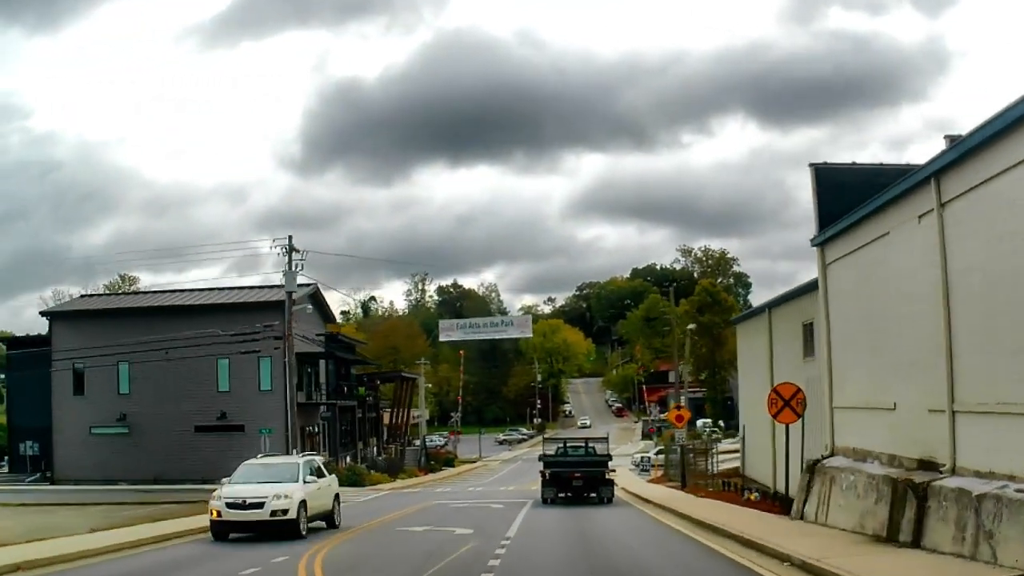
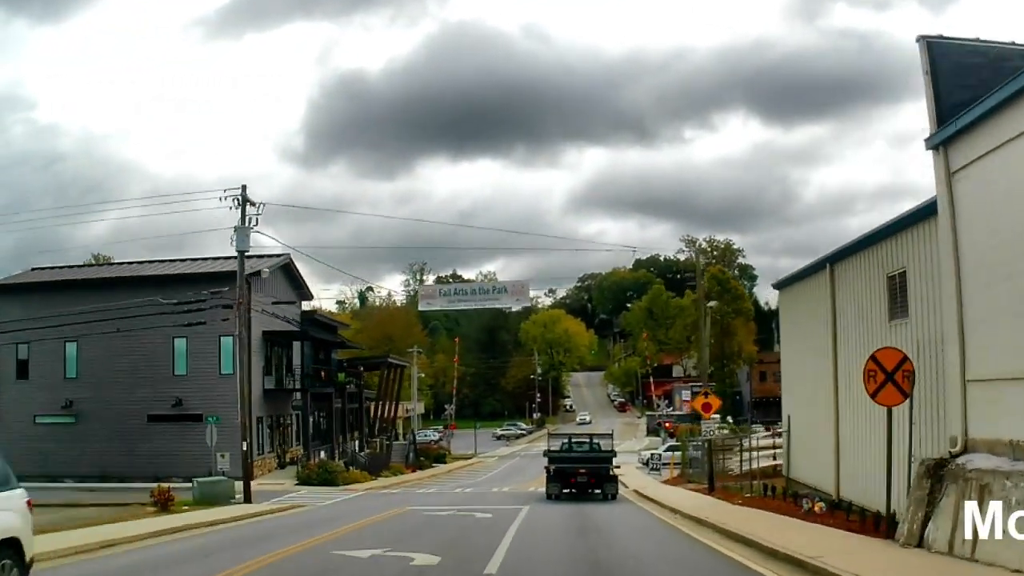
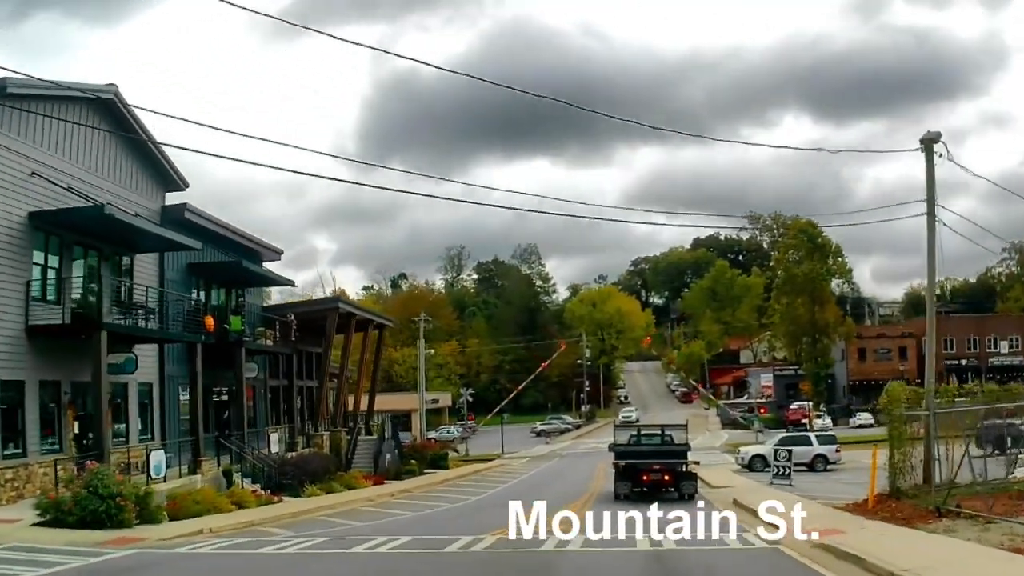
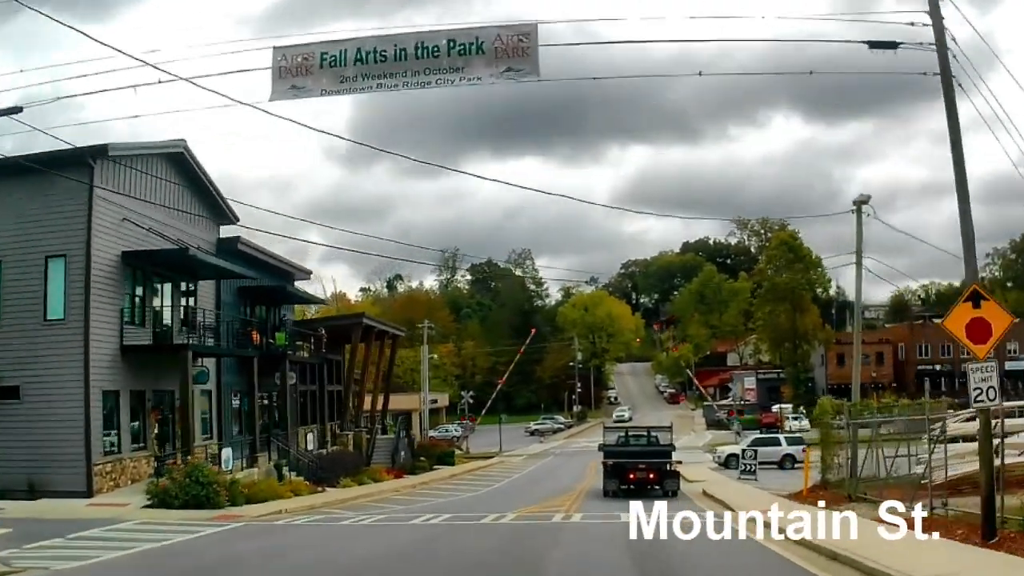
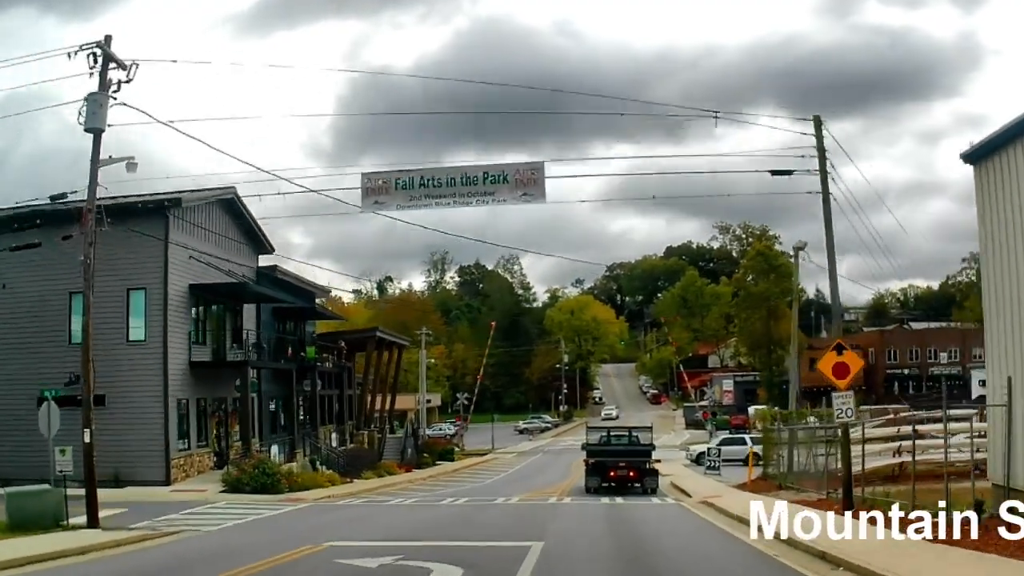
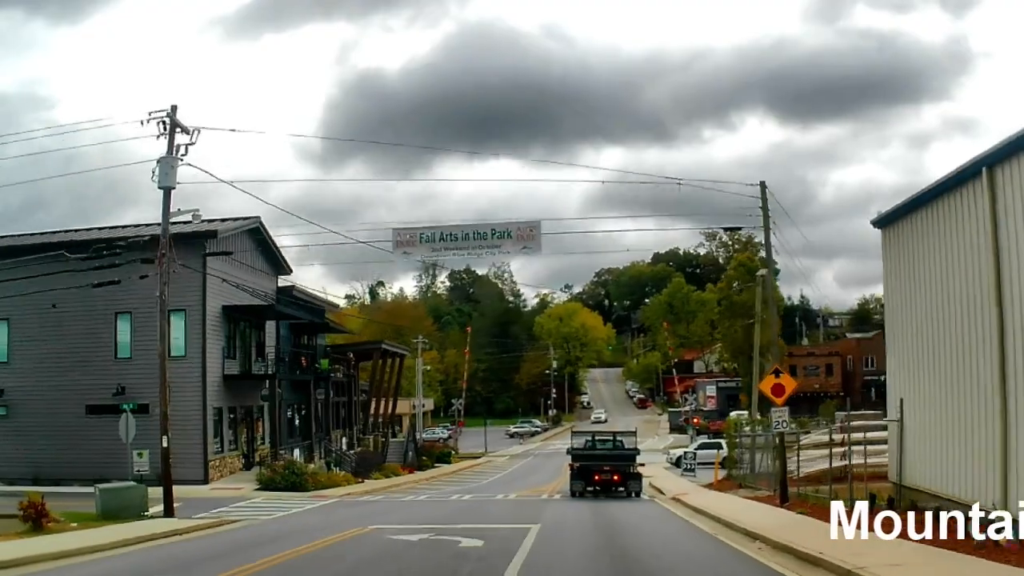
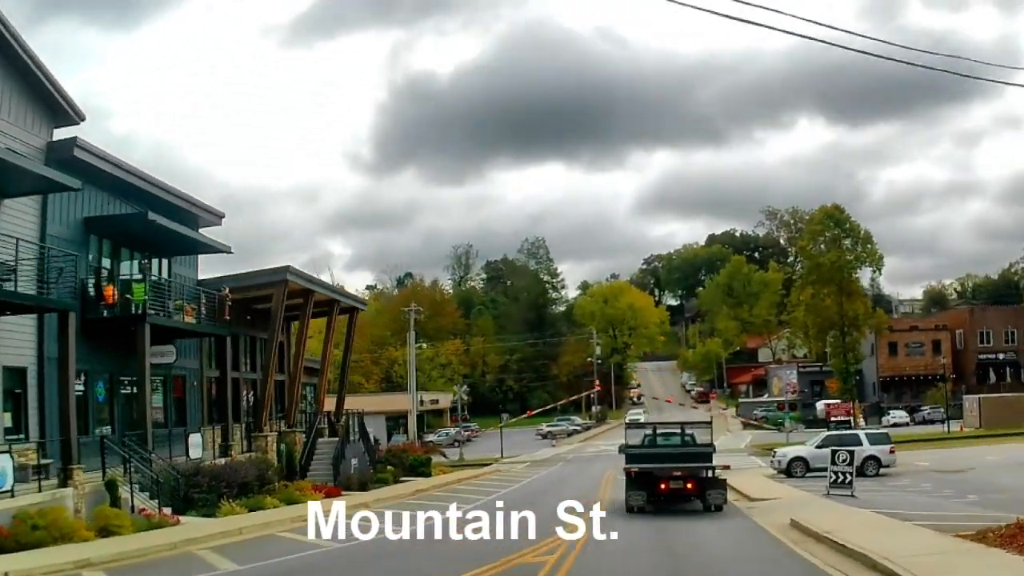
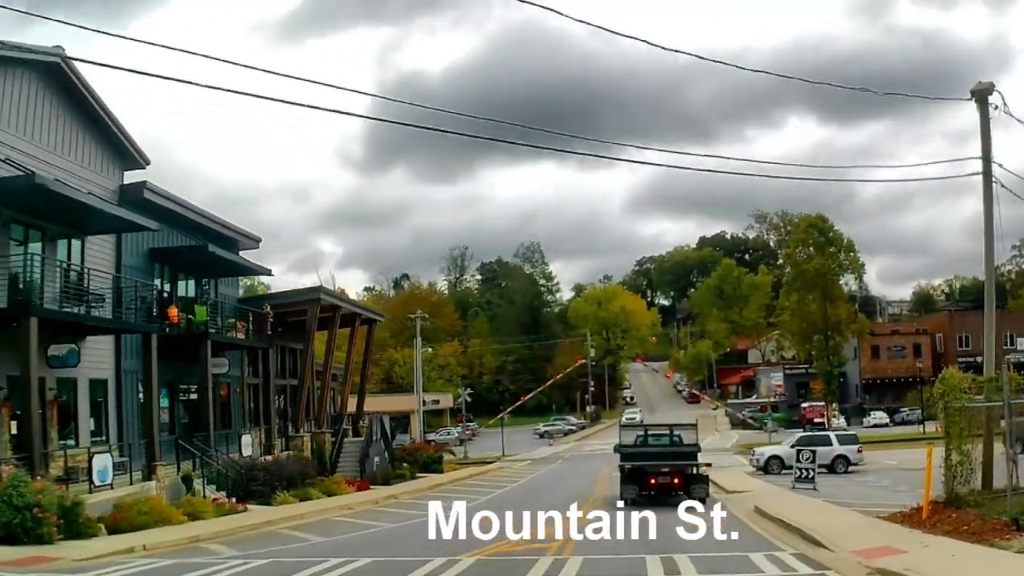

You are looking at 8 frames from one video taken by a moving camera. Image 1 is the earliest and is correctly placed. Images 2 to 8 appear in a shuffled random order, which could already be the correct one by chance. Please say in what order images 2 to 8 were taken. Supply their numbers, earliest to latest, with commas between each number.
2, 6, 5, 4, 3, 8, 7
